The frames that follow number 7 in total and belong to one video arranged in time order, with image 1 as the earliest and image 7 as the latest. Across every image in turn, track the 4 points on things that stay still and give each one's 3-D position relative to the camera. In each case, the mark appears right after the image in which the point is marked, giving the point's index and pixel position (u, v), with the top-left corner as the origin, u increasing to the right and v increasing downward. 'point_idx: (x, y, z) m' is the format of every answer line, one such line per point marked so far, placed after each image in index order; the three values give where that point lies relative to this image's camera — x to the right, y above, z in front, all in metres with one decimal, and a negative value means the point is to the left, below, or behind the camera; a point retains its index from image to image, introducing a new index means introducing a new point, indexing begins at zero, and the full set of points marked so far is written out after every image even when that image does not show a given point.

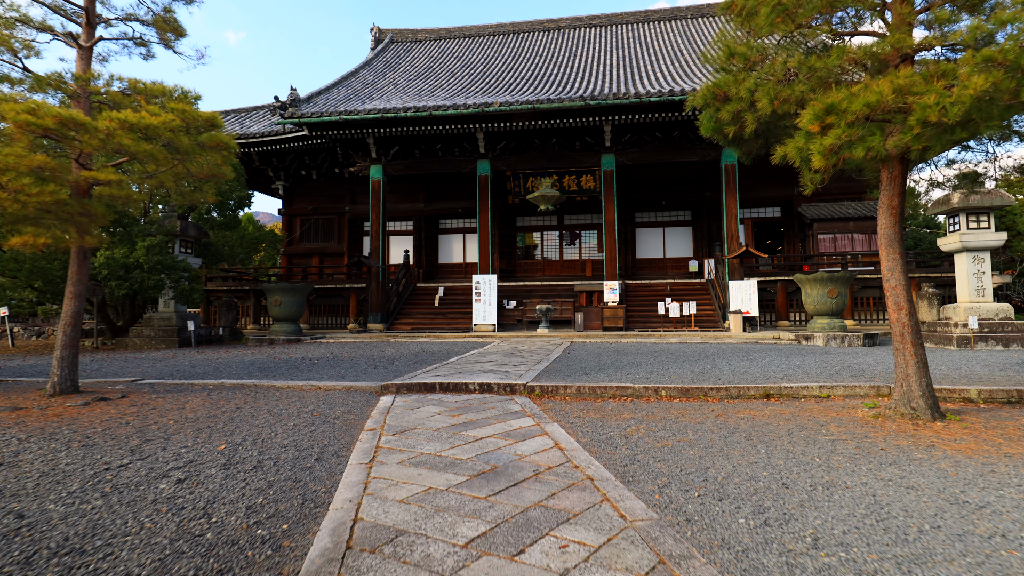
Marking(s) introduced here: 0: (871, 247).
0: (+8.5, +1.0, +11.1) m
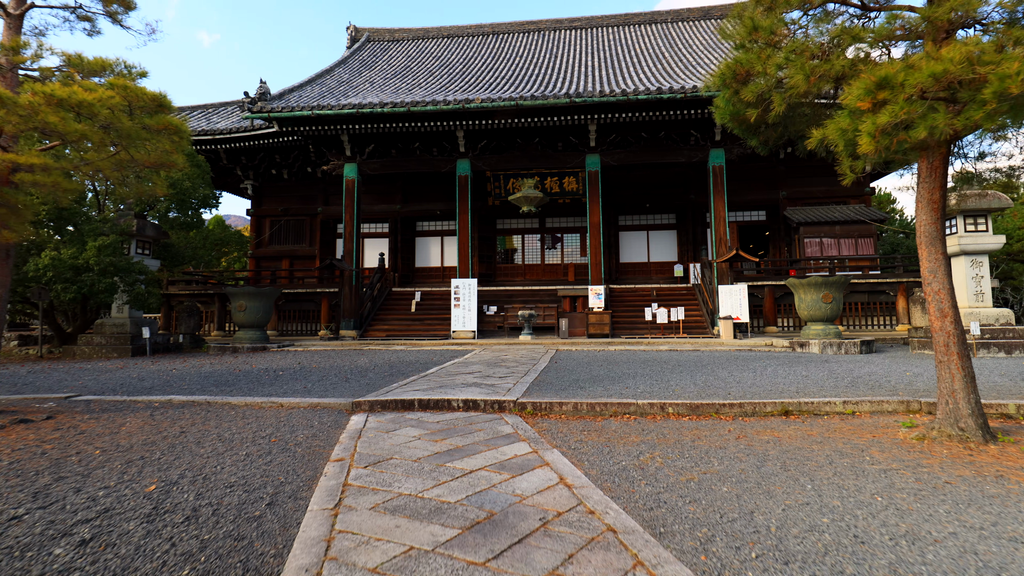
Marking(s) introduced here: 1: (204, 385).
0: (+8.1, +0.9, +11.0) m
1: (-4.5, -1.4, +7.0) m
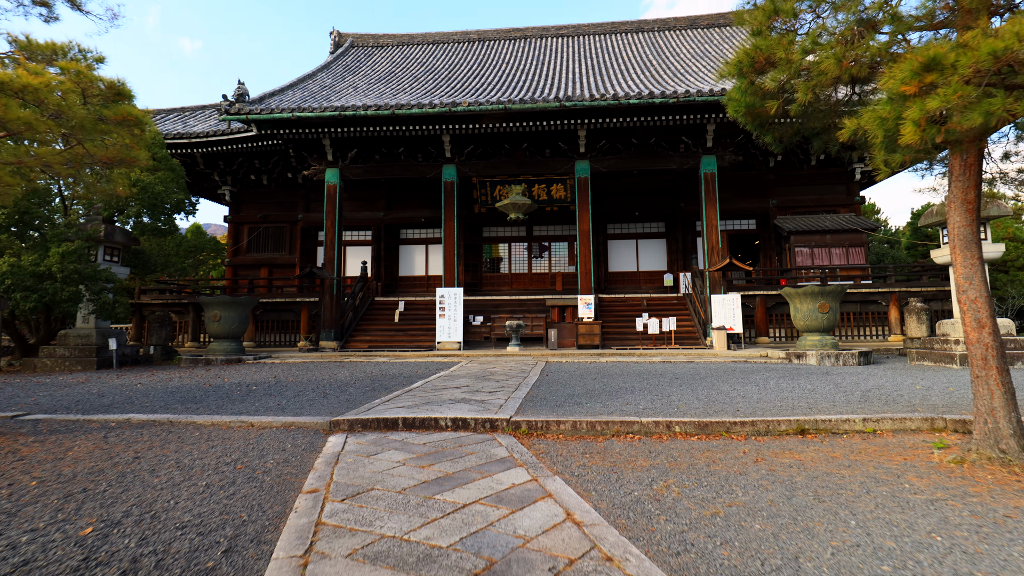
0: (+7.9, +0.7, +11.0) m
1: (-4.7, -1.5, +6.5) m
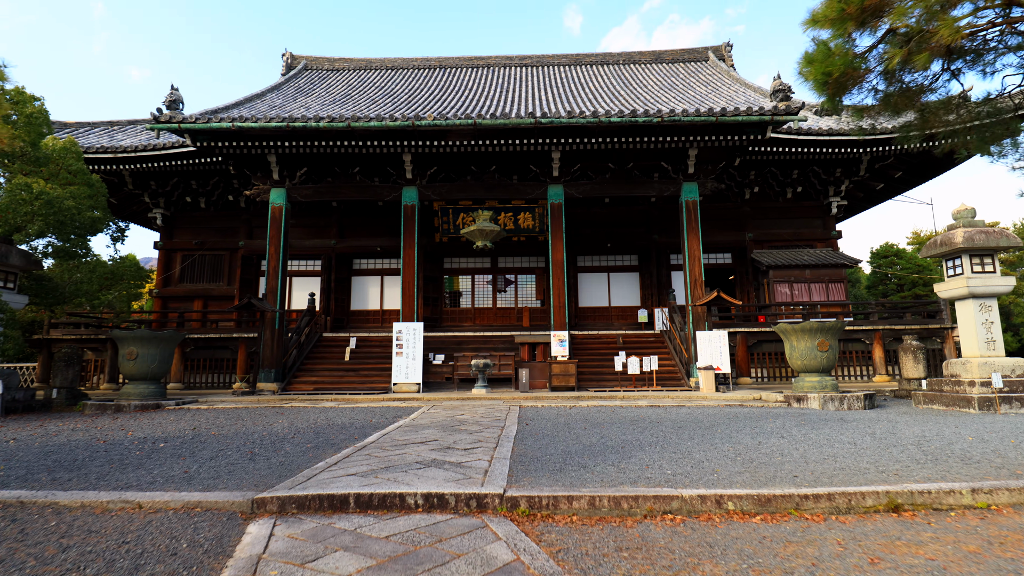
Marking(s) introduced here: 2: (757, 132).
0: (+7.2, -0.2, +10.7) m
1: (-4.9, -1.9, +4.9) m
2: (+4.8, +3.1, +9.1) m
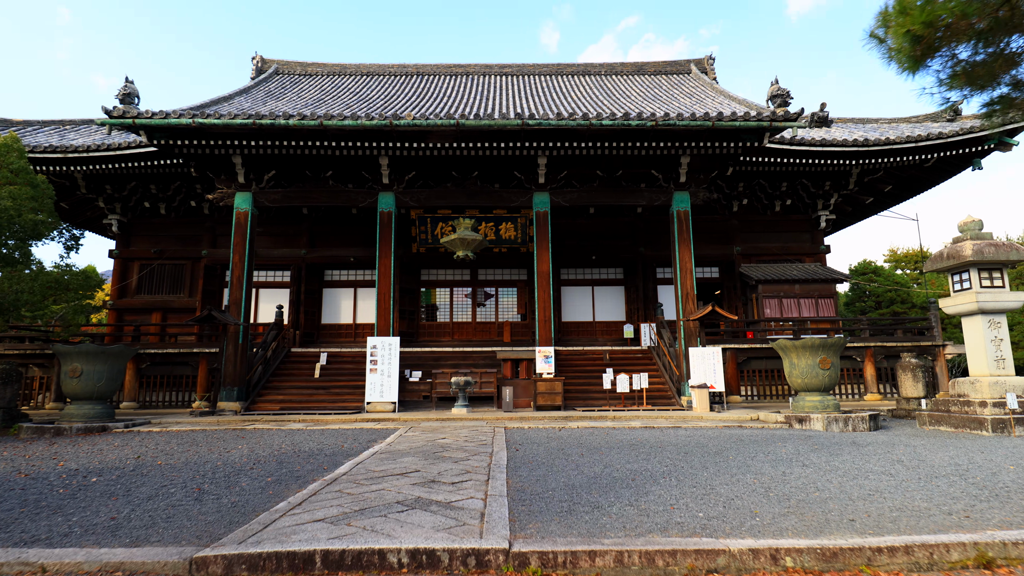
0: (+6.8, -0.5, +10.5) m
1: (-5.0, -1.9, +4.0) m
2: (+4.5, +2.8, +8.9) m
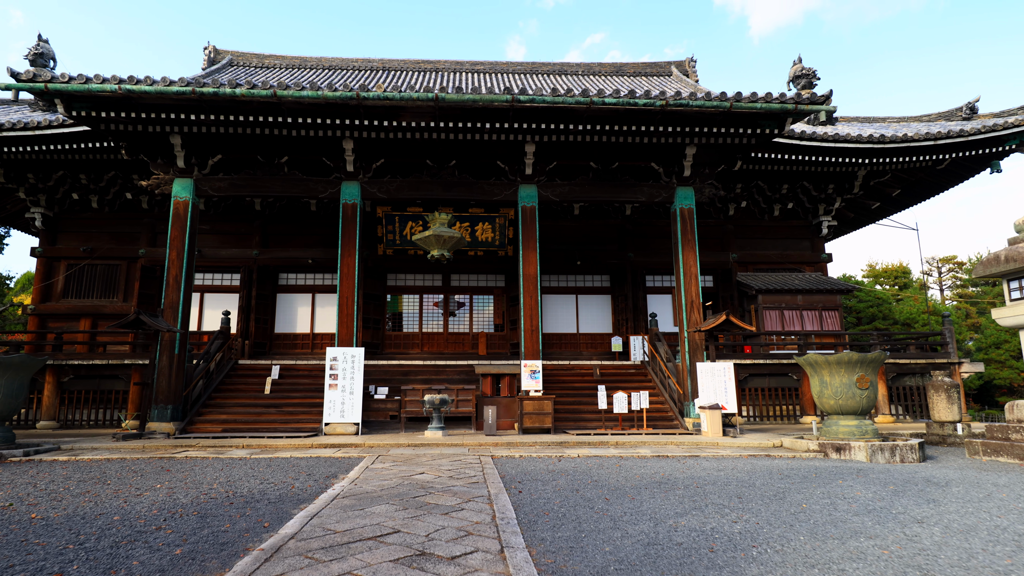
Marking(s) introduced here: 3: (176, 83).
0: (+6.5, -0.8, +9.8) m
1: (-4.8, -1.7, +2.4) m
2: (+4.4, +2.7, +8.2) m
3: (-5.6, +3.4, +8.0) m
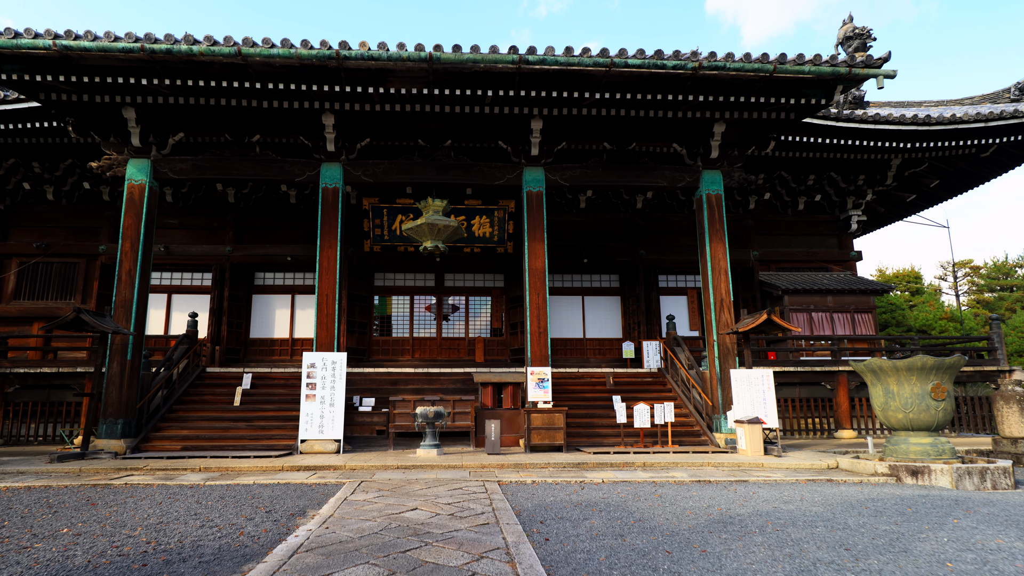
0: (+6.5, -0.7, +8.9) m
1: (-4.5, -1.5, +1.1) m
2: (+4.5, +2.7, +7.2) m
3: (-5.5, +3.5, +6.8) m
